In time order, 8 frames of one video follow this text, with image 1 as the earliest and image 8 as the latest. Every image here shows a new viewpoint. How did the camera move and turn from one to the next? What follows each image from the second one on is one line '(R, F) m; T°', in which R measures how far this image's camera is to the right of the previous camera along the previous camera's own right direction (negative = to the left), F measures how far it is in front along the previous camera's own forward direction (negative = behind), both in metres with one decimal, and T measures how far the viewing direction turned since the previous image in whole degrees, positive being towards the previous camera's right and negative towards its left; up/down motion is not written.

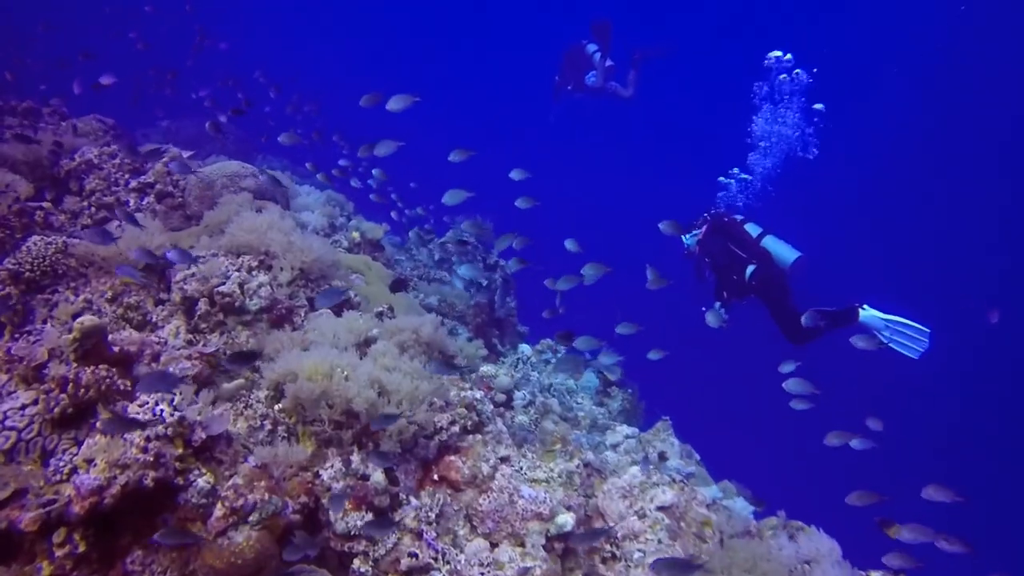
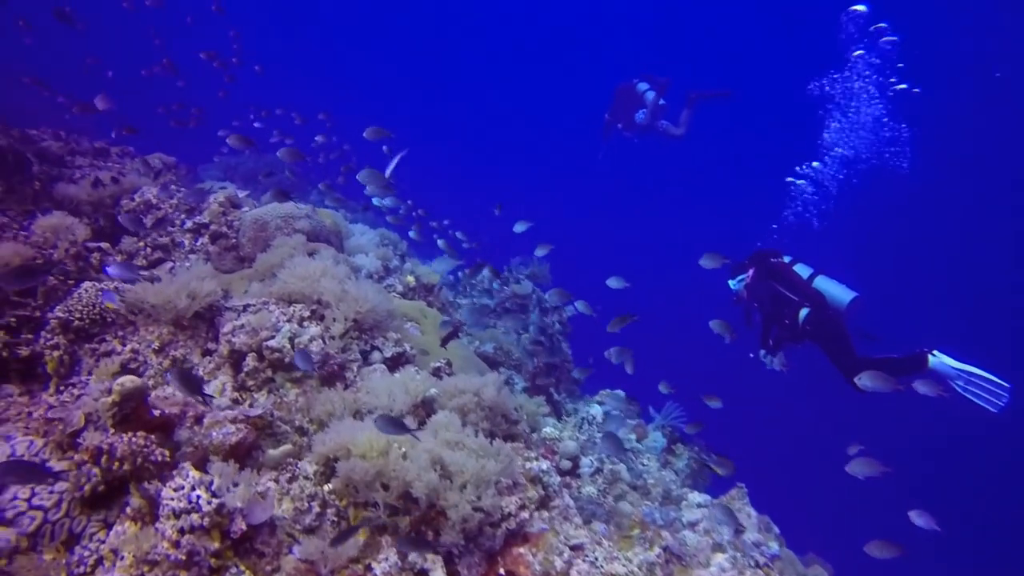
(-0.2, +0.4) m; -4°
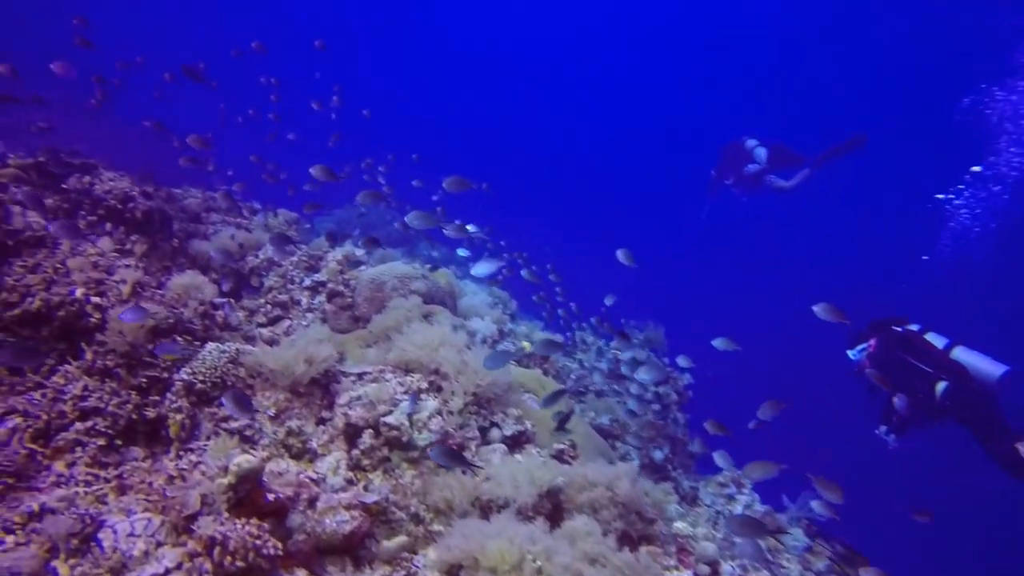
(-0.3, +0.4) m; -8°
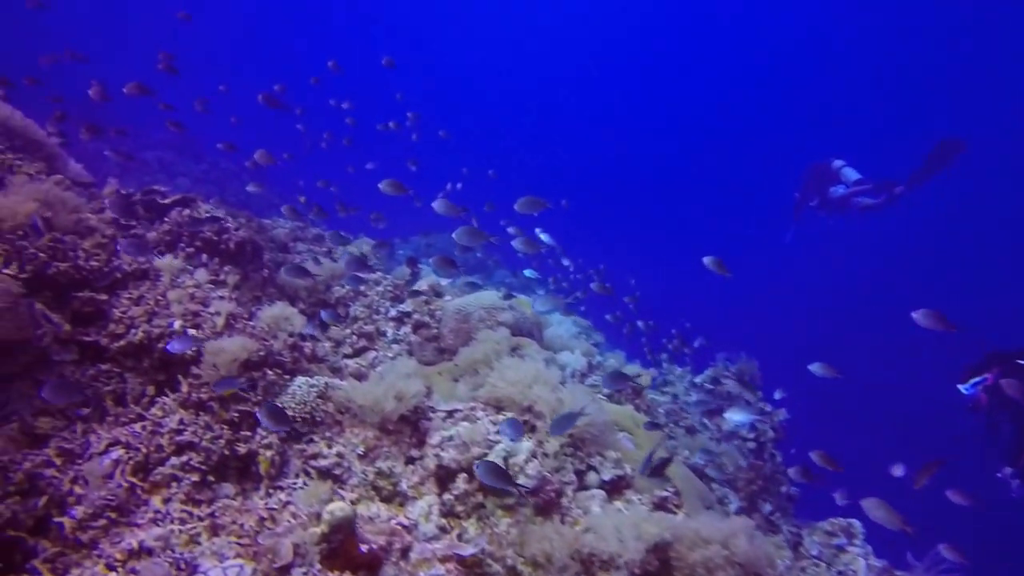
(-0.2, +0.3) m; -6°
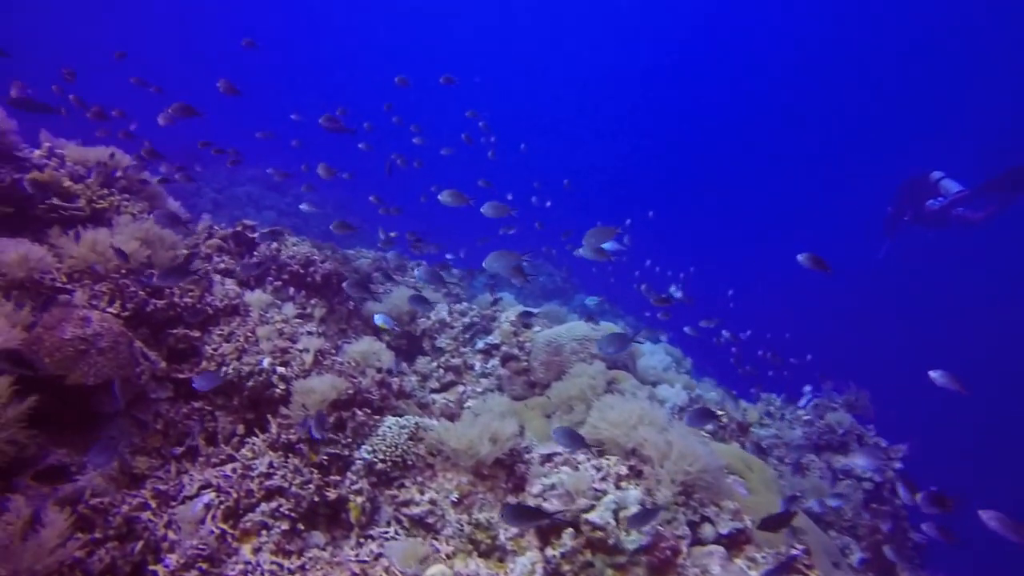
(-0.2, +0.3) m; -6°
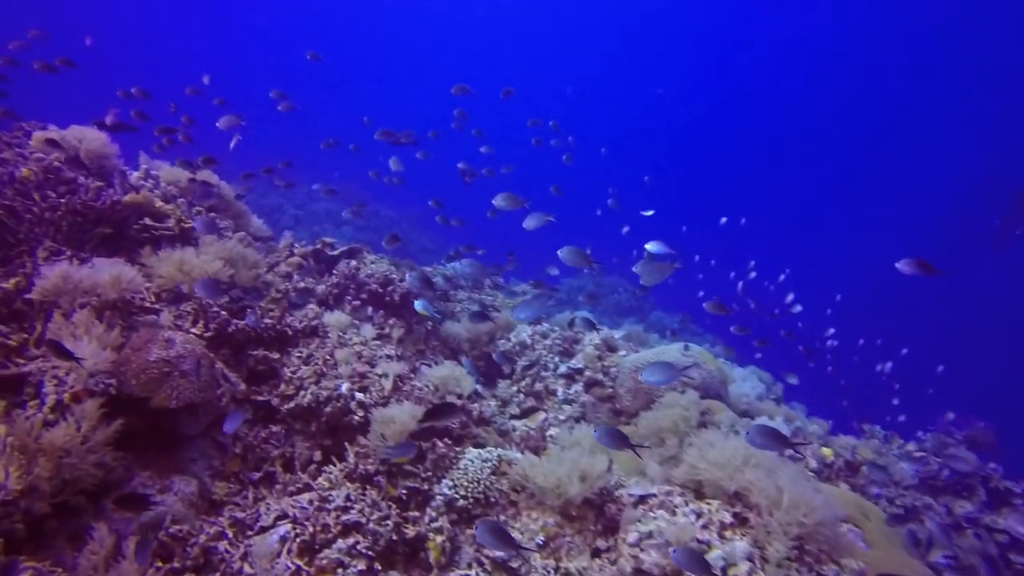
(-0.1, +0.3) m; -6°
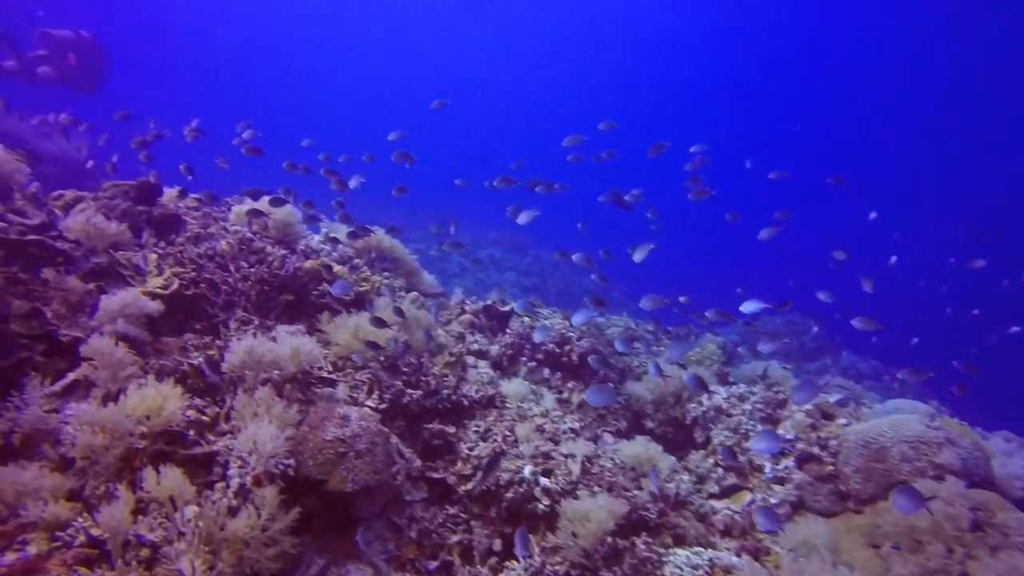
(-0.2, +0.6) m; -13°
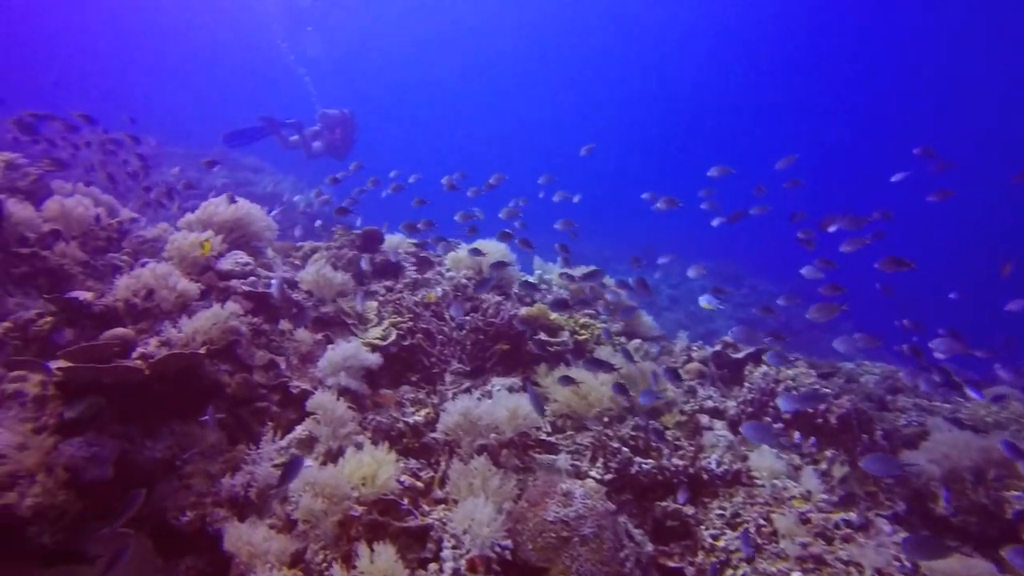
(-0.2, +0.6) m; -17°
